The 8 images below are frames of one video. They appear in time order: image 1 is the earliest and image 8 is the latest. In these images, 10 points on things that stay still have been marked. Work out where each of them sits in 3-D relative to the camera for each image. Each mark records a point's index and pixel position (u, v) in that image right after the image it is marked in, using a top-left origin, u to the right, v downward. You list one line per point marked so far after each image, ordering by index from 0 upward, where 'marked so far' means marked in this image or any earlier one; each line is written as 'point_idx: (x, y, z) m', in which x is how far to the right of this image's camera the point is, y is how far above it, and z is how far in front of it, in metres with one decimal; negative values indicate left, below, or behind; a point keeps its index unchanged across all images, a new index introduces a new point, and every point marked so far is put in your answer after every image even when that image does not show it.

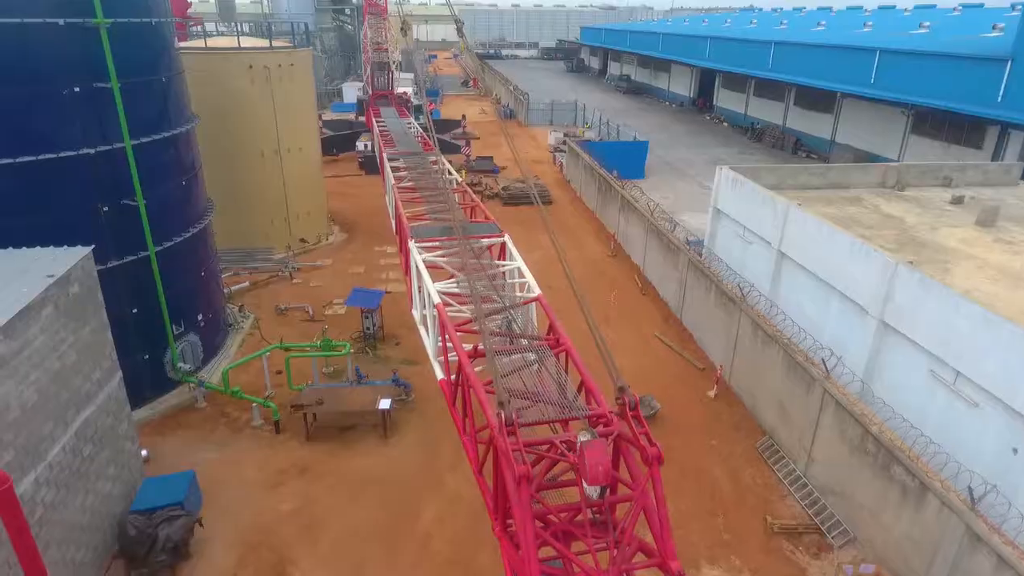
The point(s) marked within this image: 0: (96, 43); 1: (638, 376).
0: (-9.0, +5.2, +13.4) m
1: (+3.6, -2.5, +18.2) m
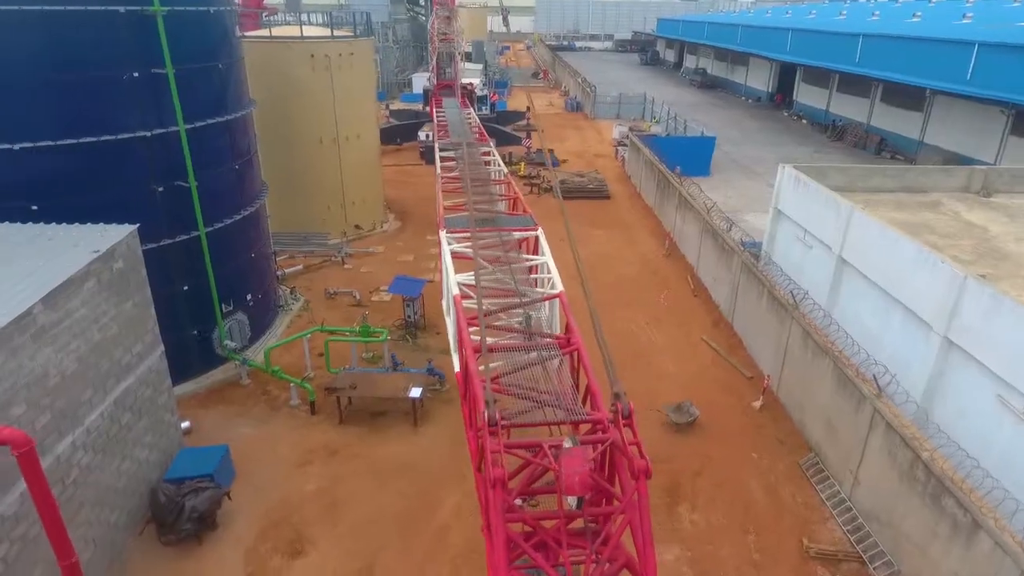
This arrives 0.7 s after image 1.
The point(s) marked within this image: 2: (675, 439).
0: (-8.1, +5.7, +14.0) m
1: (+4.7, -2.5, +17.6) m
2: (+3.9, -3.7, +15.4) m
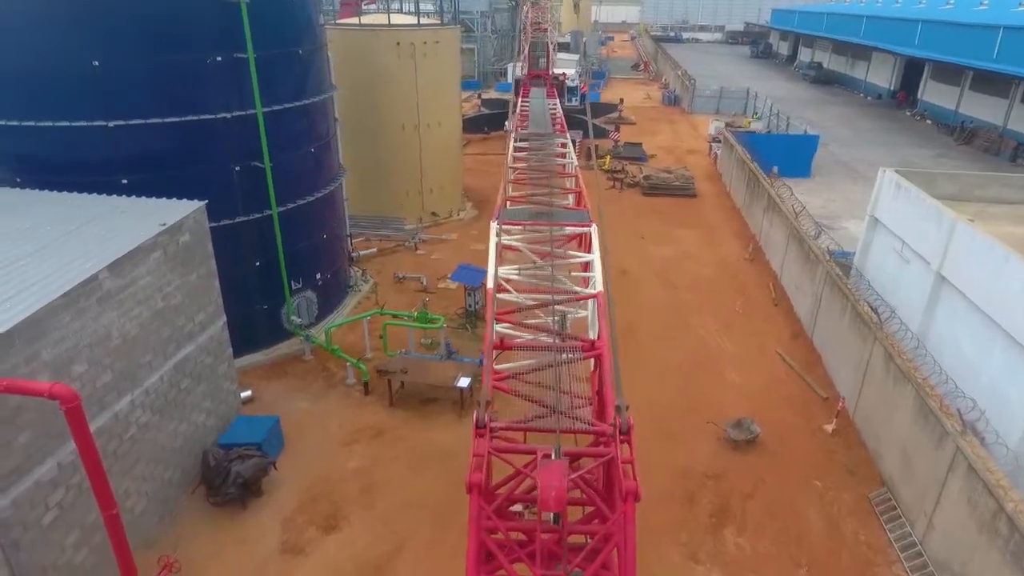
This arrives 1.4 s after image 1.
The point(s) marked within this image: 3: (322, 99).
0: (-6.5, +6.3, +14.7) m
1: (+6.1, -2.7, +16.5) m
2: (+5.0, -3.8, +14.5) m
3: (-5.4, +5.3, +17.9) m
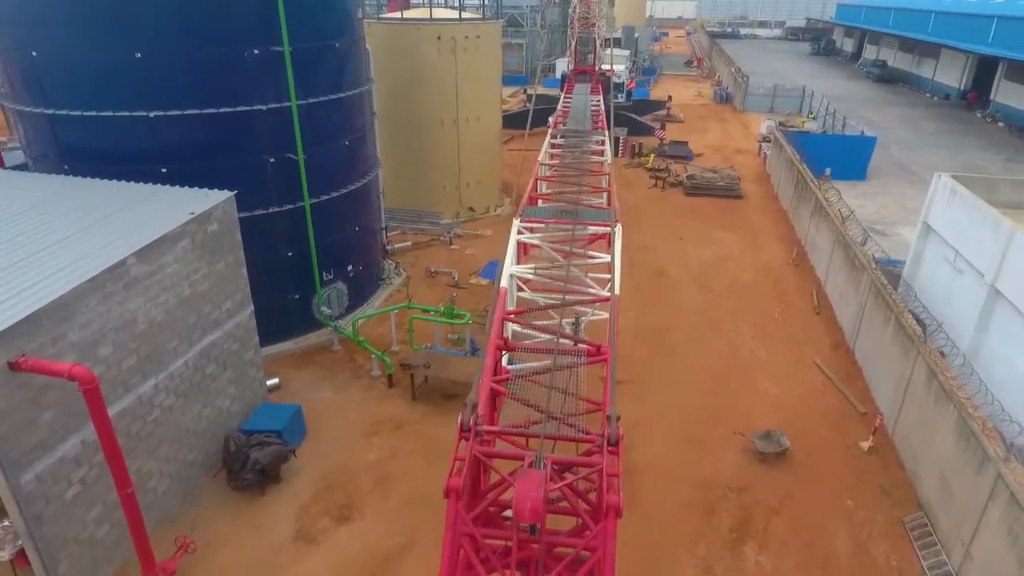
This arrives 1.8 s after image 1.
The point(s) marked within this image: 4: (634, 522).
0: (-5.7, +6.5, +14.9) m
1: (+6.6, -2.9, +15.9) m
2: (+5.4, -4.0, +13.9) m
3: (-4.4, +5.5, +18.0) m
4: (+2.4, -4.6, +12.5) m
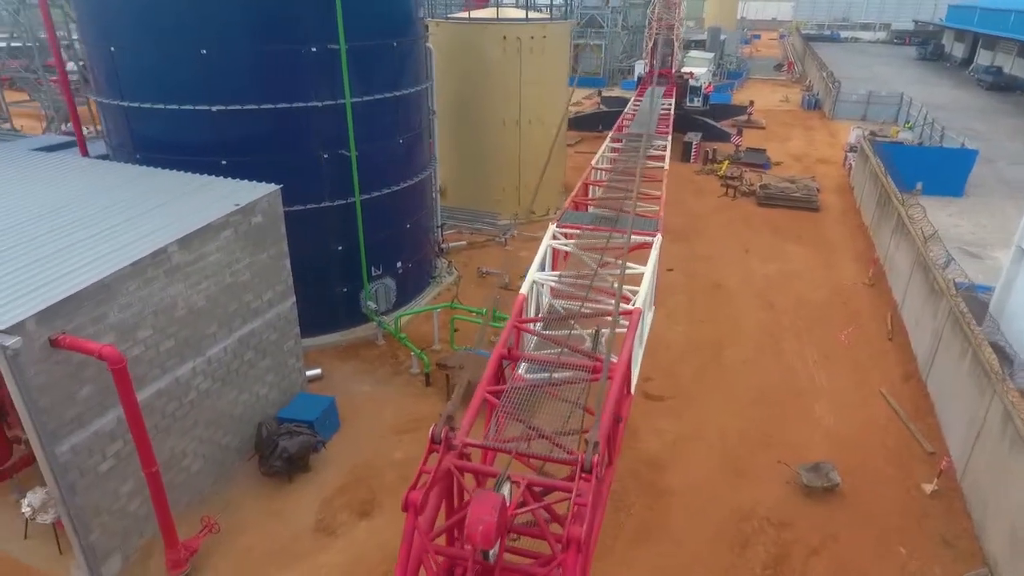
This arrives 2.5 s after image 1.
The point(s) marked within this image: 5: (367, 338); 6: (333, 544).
0: (-4.4, +6.7, +15.2) m
1: (+7.4, -3.4, +14.7) m
2: (+5.9, -4.4, +12.9) m
3: (-2.8, +5.6, +18.2) m
4: (+2.7, -4.8, +11.9) m
5: (-4.1, -1.4, +17.9) m
6: (-3.4, -4.8, +11.8) m
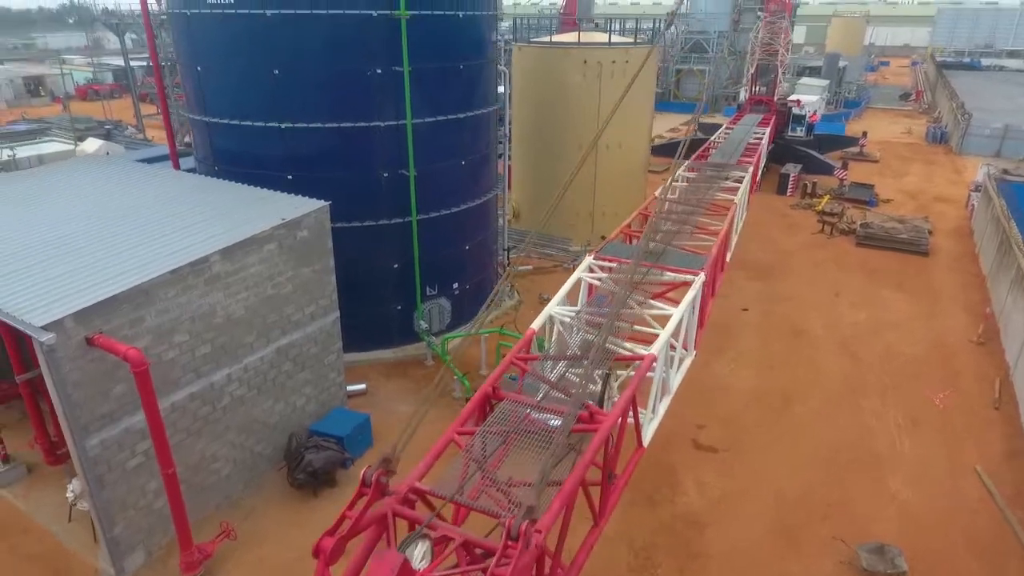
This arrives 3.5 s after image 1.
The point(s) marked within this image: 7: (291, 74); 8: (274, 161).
0: (-2.8, +6.3, +15.6) m
1: (+8.1, -4.6, +12.9) m
2: (+6.2, -5.4, +11.3) m
3: (-0.8, +5.0, +18.2) m
4: (+2.9, -5.6, +10.8) m
5: (-2.6, -1.9, +17.9) m
6: (-3.1, -5.1, +11.7) m
7: (-5.3, +5.2, +15.4) m
8: (-6.0, +3.2, +16.2) m
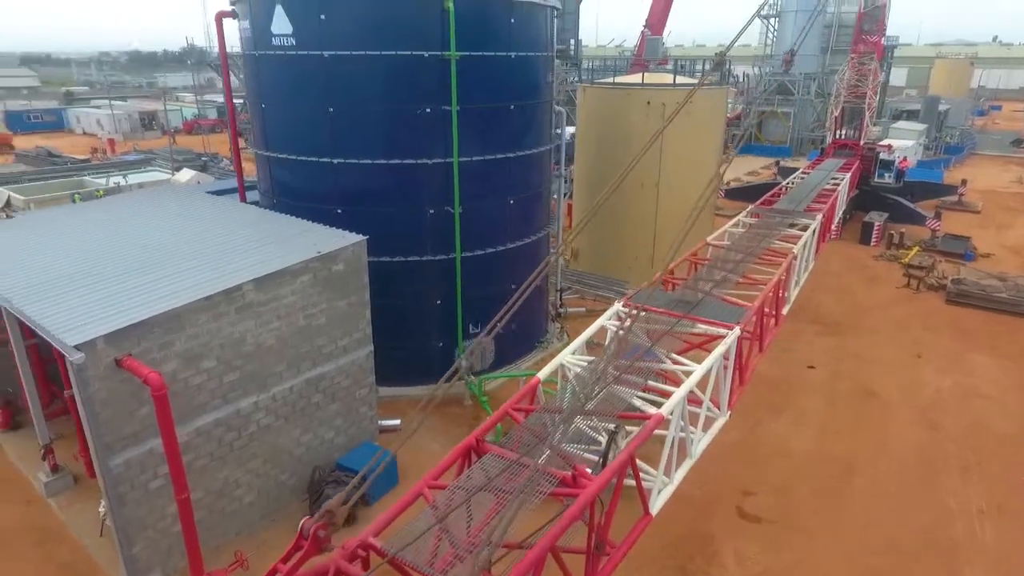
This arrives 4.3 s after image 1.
0: (-1.5, +5.4, +15.8) m
1: (+8.3, -5.8, +11.1) m
2: (+6.2, -6.4, +9.8) m
3: (+0.7, +3.8, +18.0) m
4: (+2.9, -6.4, +9.7) m
5: (-1.5, -3.0, +17.6) m
6: (-2.9, -5.7, +11.4) m
7: (-4.1, +4.4, +15.9) m
8: (-4.8, +2.5, +16.6) m
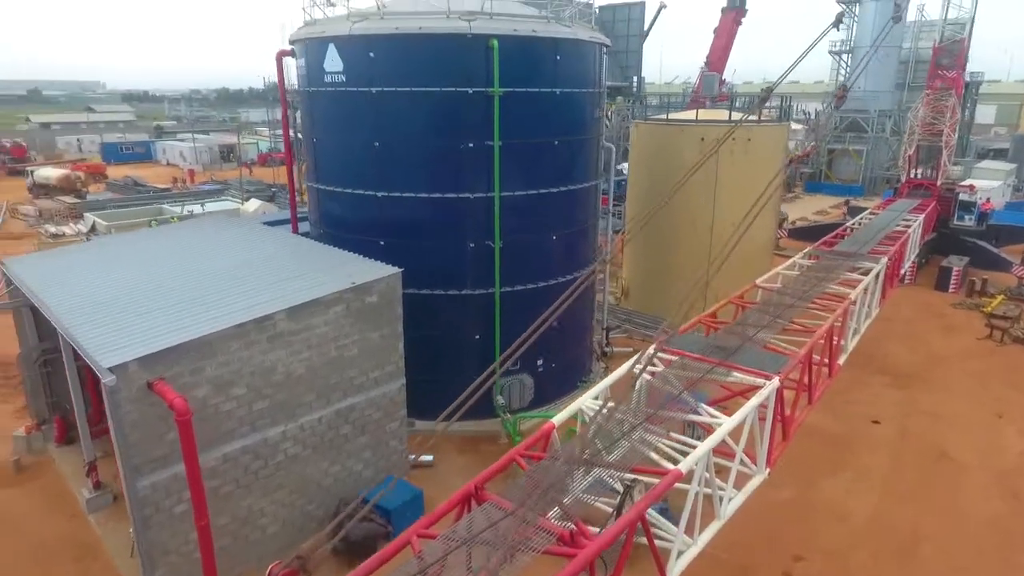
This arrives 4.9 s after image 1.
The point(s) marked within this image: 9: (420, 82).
0: (-0.4, +4.5, +15.8) m
1: (+8.5, -6.6, +9.6) m
2: (+6.3, -7.1, +8.5) m
3: (+2.0, +2.8, +17.8) m
4: (+3.0, -7.1, +8.7) m
5: (-0.5, -3.9, +17.2) m
6: (-2.6, -6.3, +11.0) m
7: (-3.0, +3.6, +16.1) m
8: (-3.7, +1.6, +16.9) m
9: (-2.2, +5.0, +15.5) m
